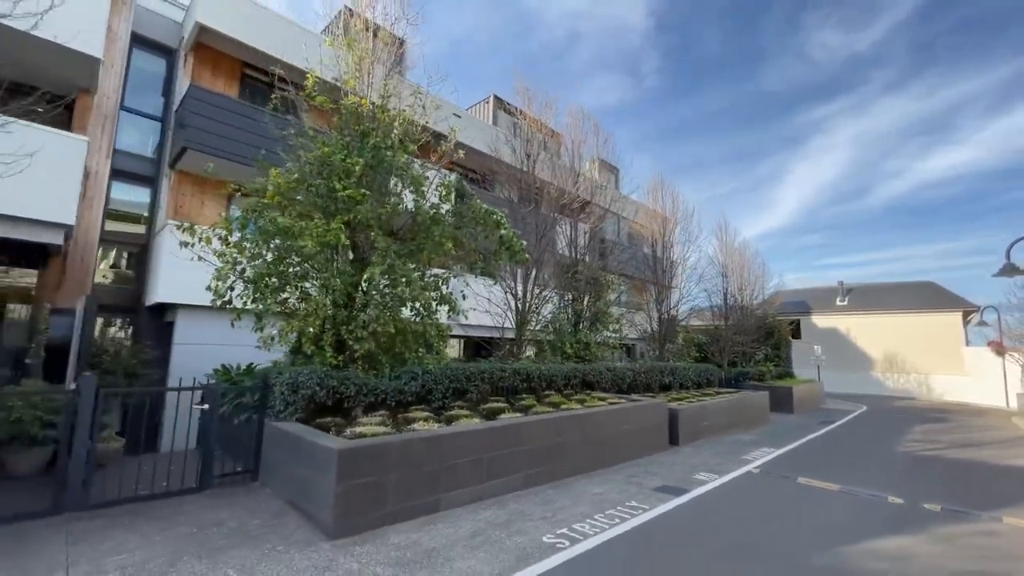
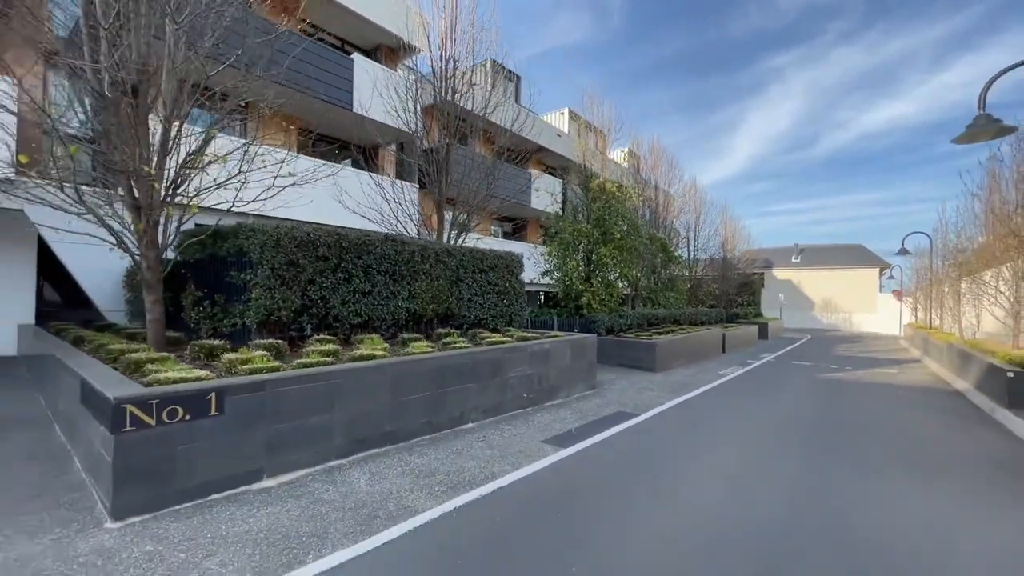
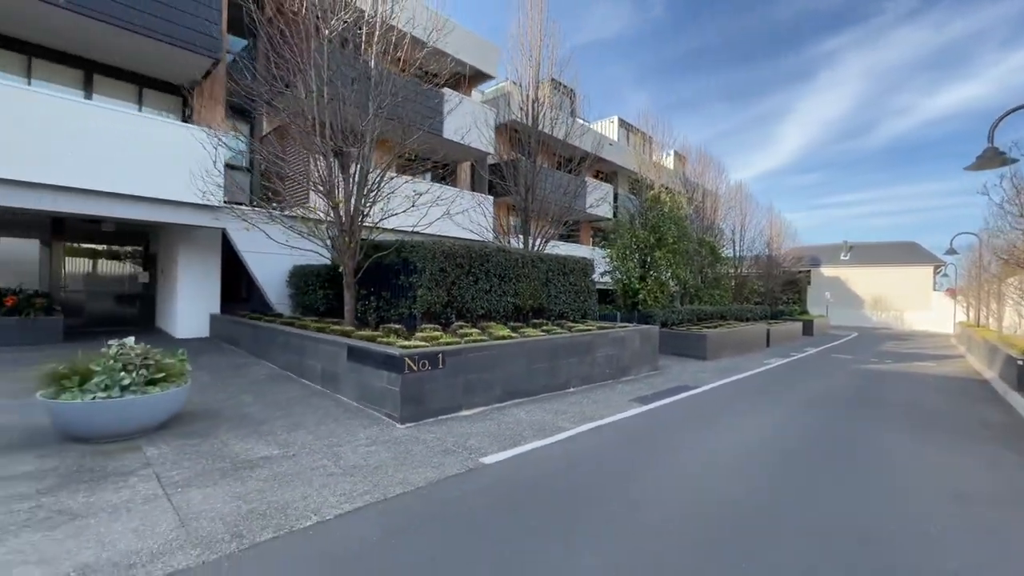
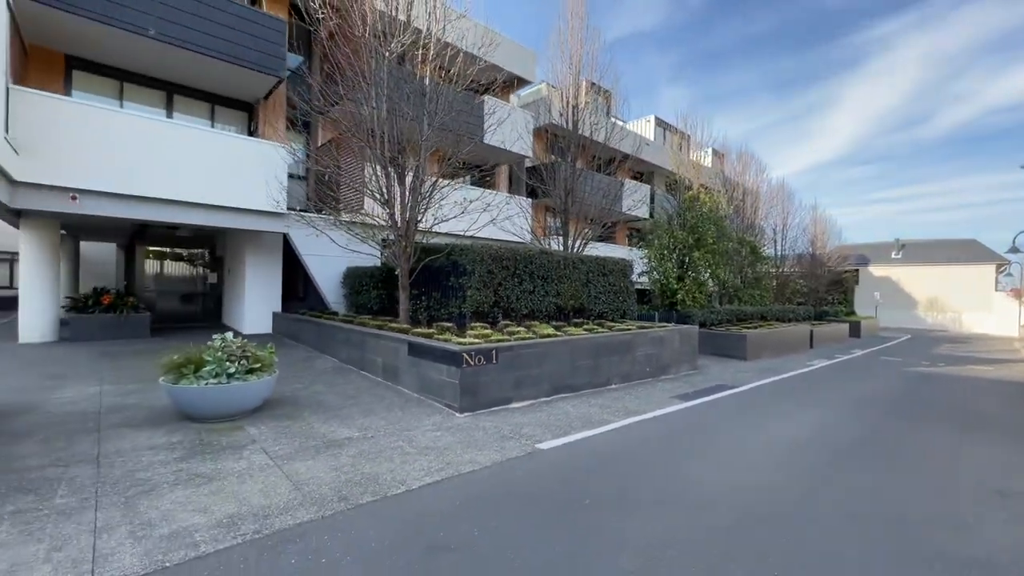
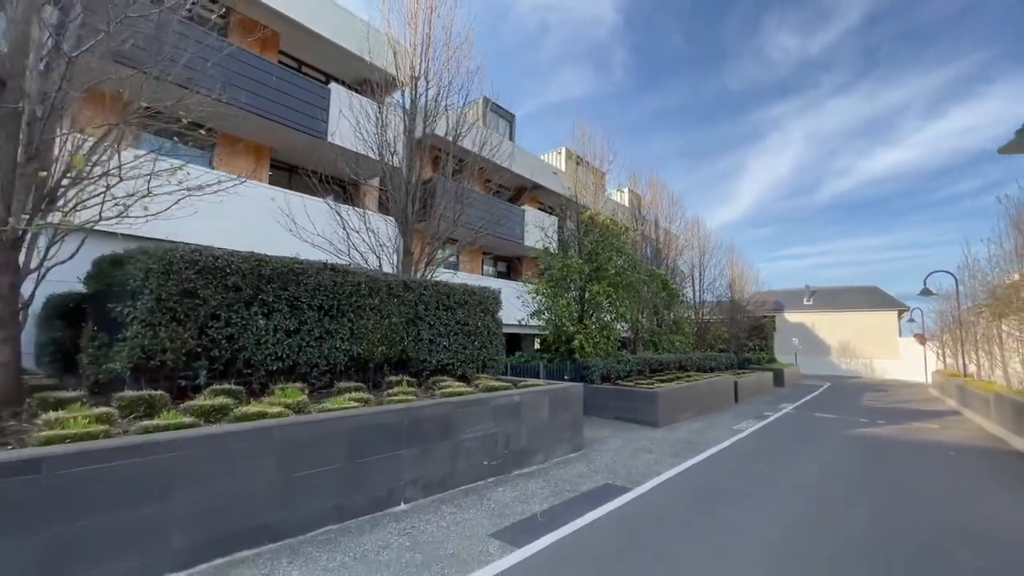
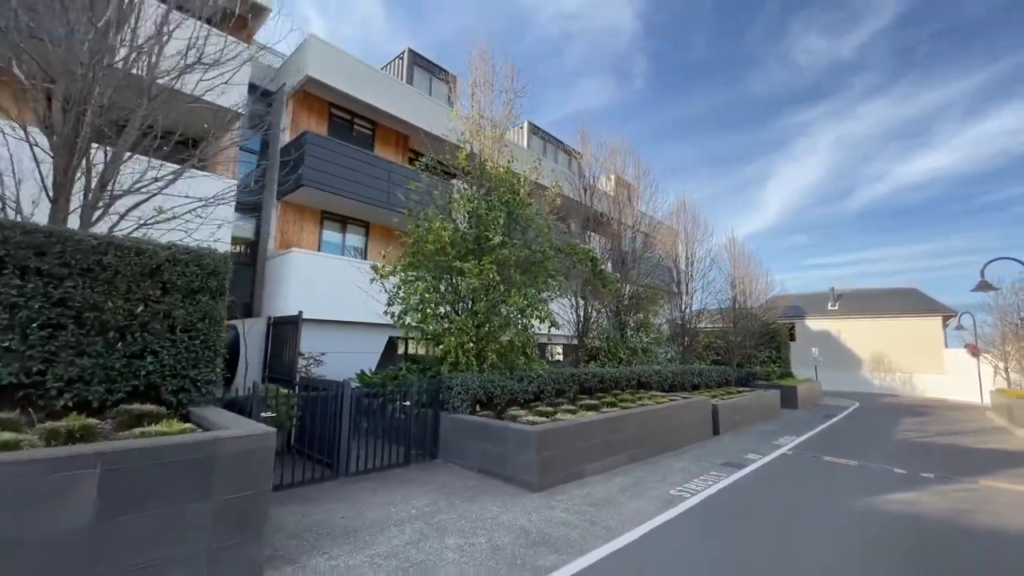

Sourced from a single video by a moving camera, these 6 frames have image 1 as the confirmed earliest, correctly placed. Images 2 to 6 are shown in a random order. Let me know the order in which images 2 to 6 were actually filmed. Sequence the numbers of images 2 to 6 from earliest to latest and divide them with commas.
6, 5, 2, 3, 4
